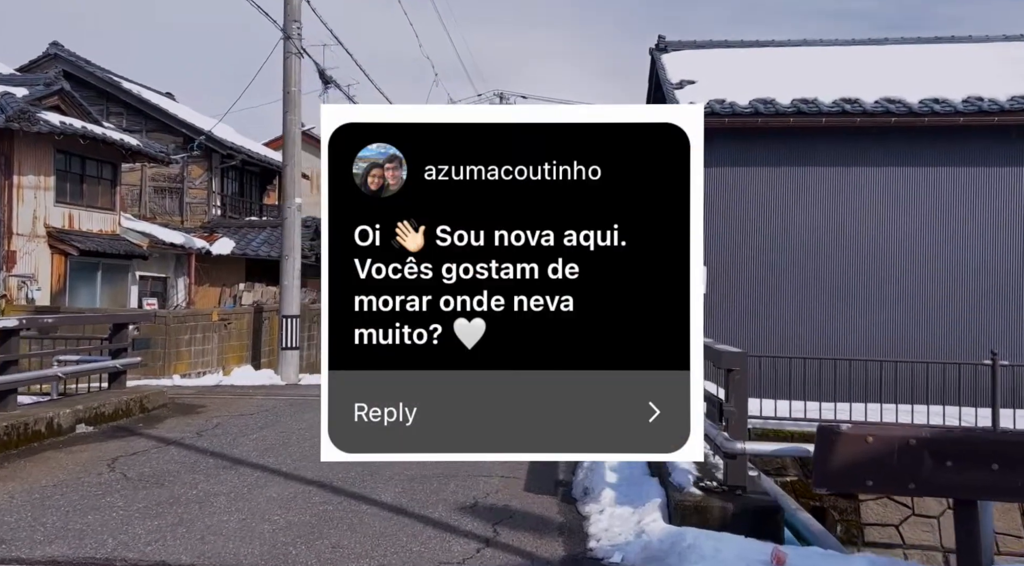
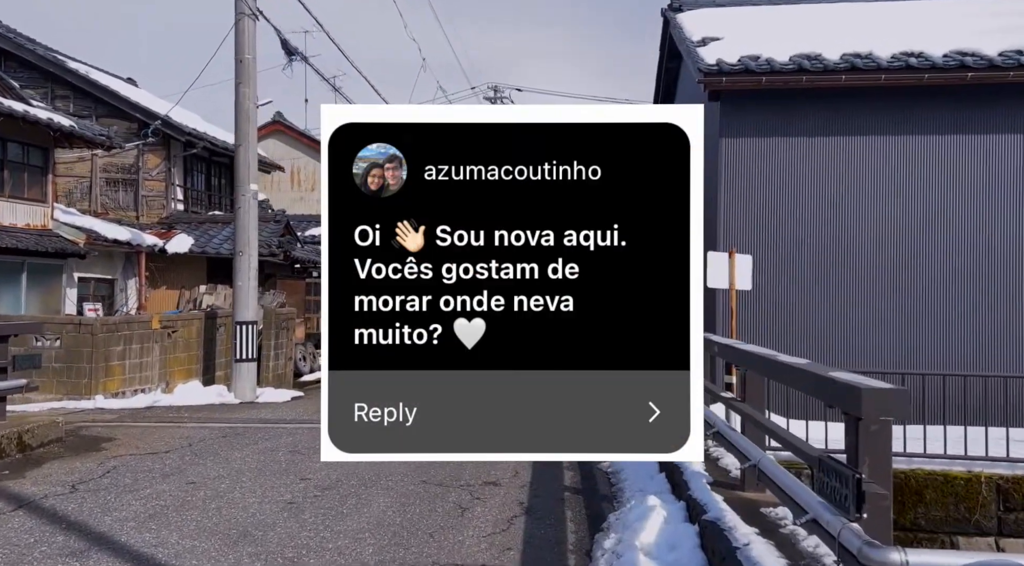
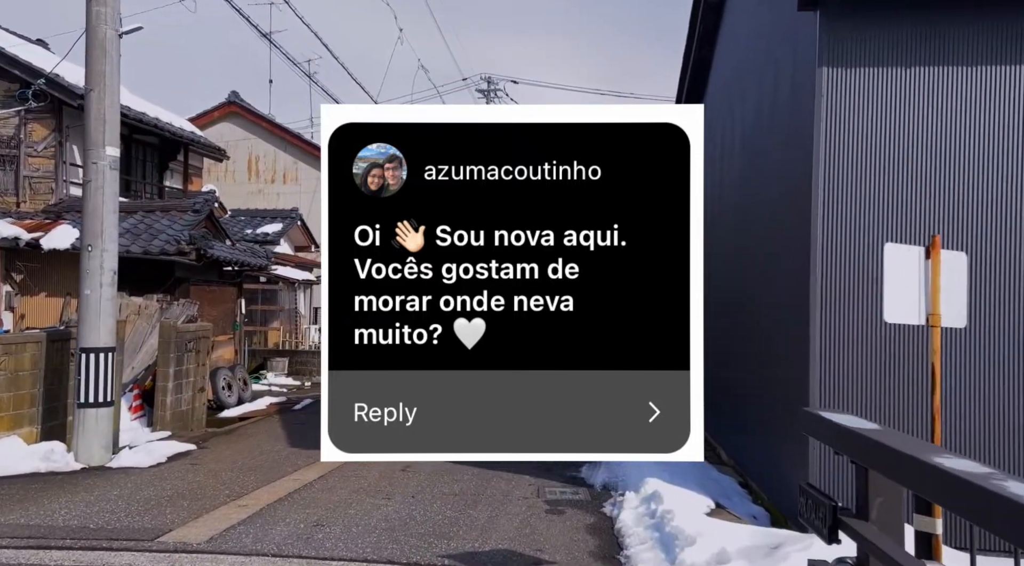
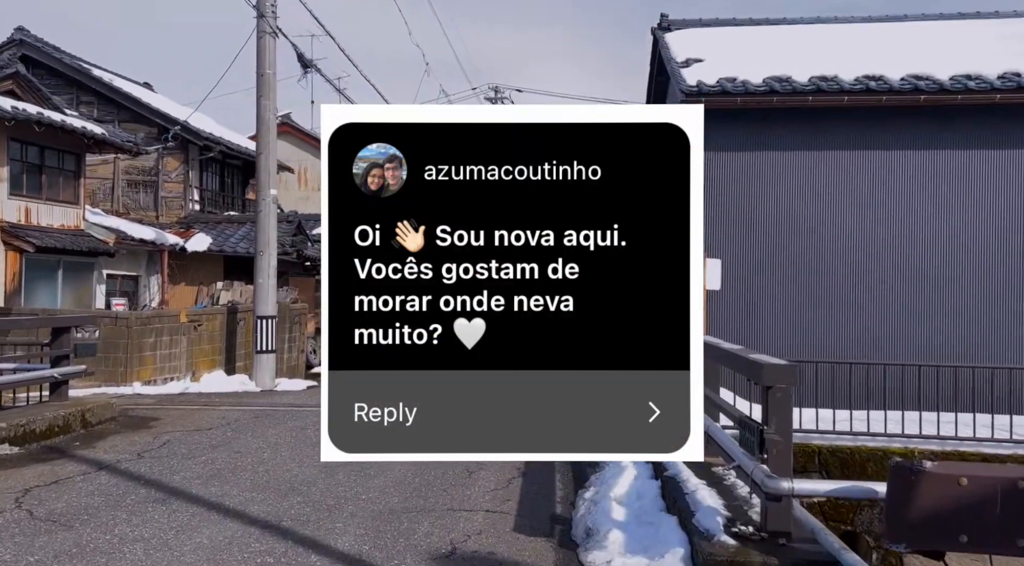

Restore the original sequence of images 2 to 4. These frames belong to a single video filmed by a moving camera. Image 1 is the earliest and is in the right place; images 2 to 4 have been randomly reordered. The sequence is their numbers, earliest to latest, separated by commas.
4, 2, 3
